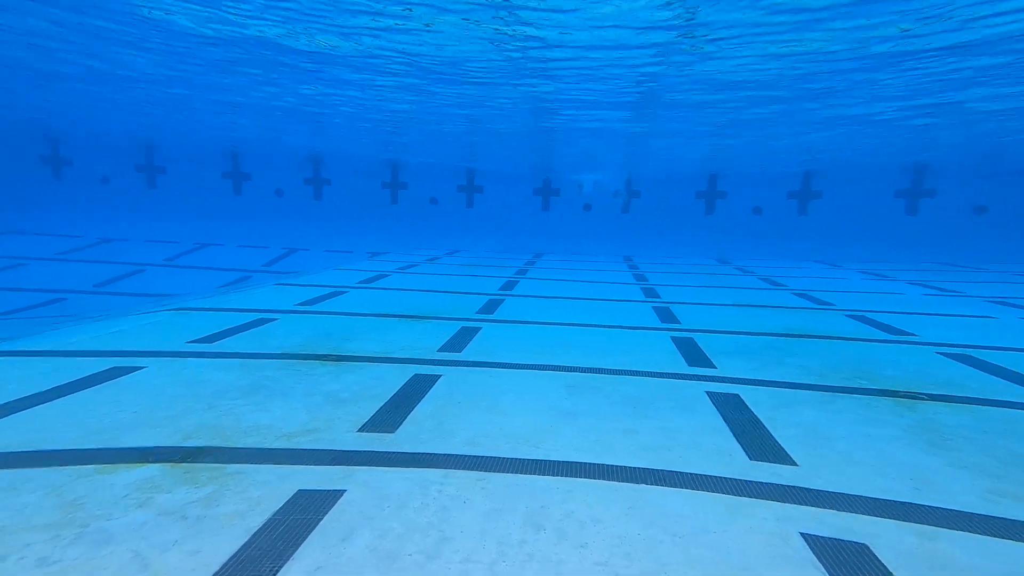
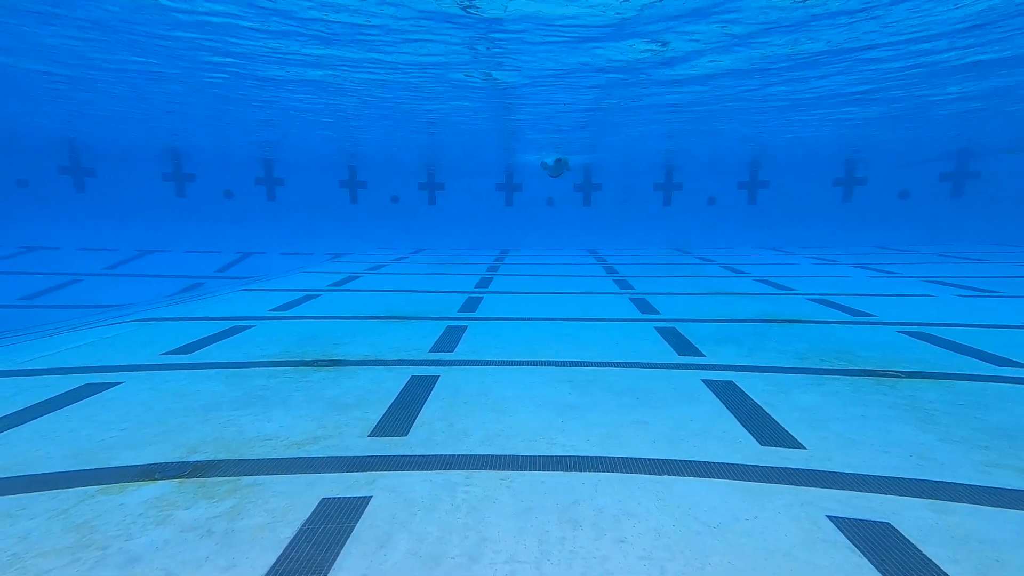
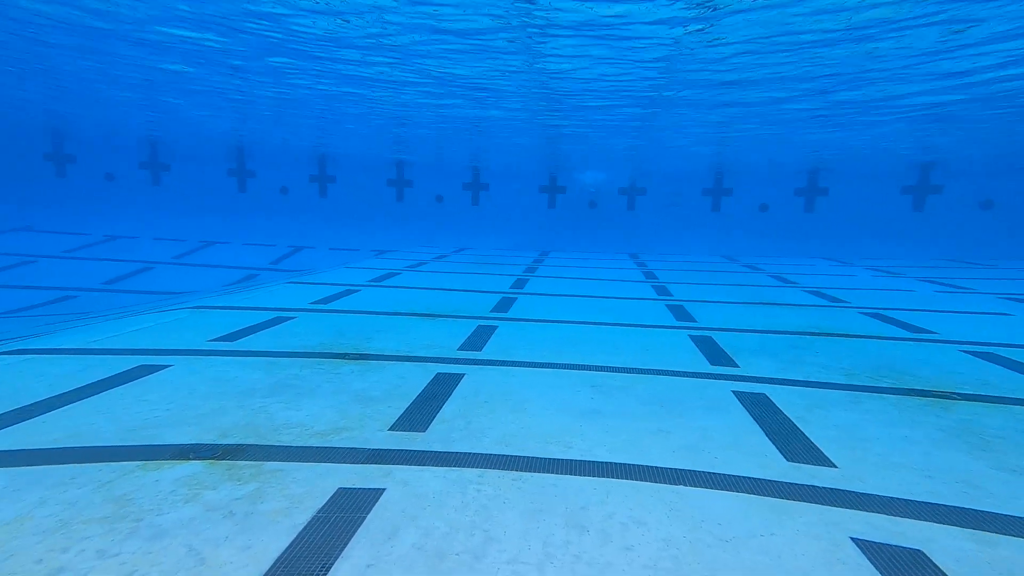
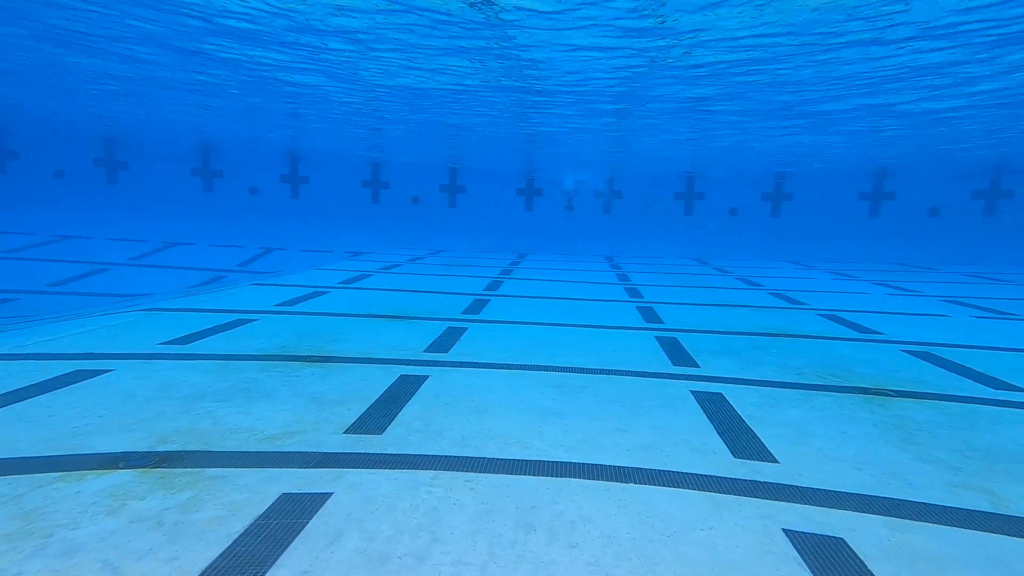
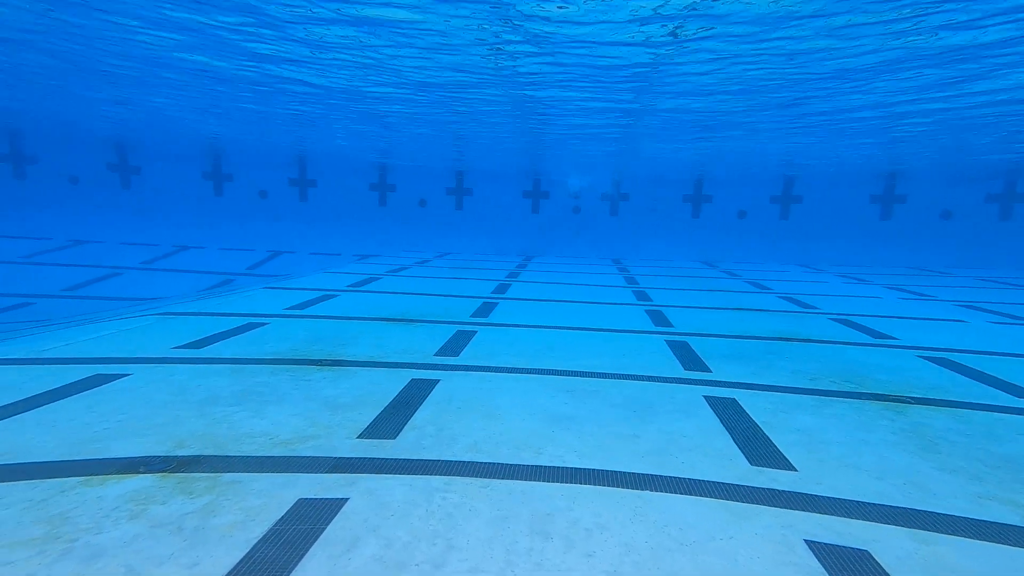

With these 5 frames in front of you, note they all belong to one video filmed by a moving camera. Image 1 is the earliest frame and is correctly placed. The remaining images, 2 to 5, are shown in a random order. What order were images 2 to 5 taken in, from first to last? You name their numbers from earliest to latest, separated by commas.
4, 5, 3, 2
